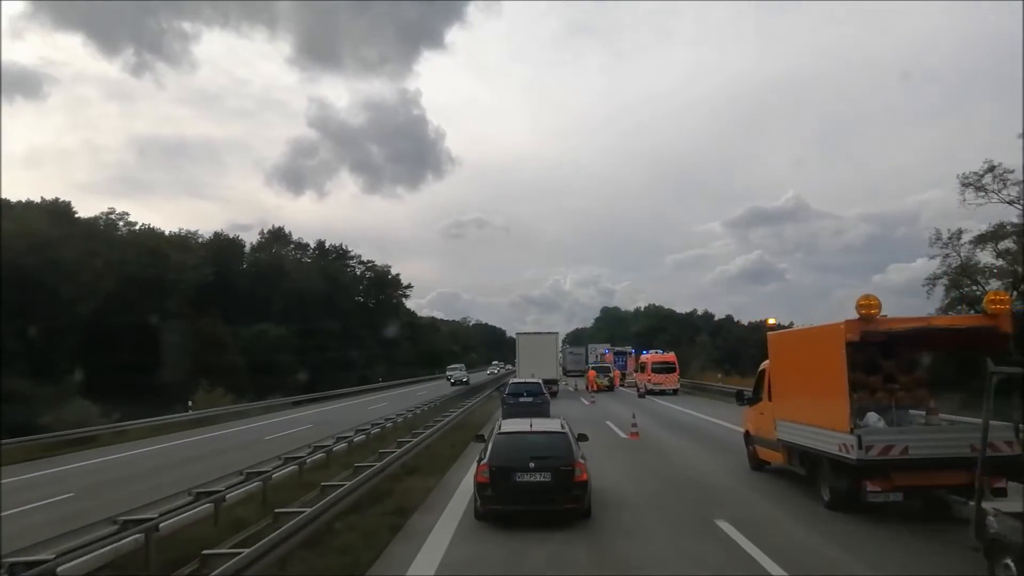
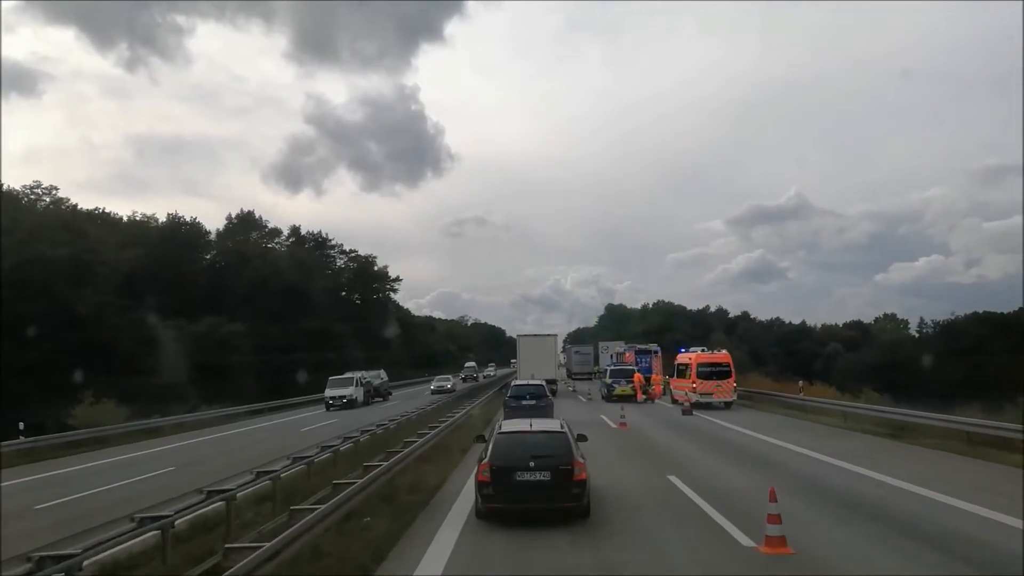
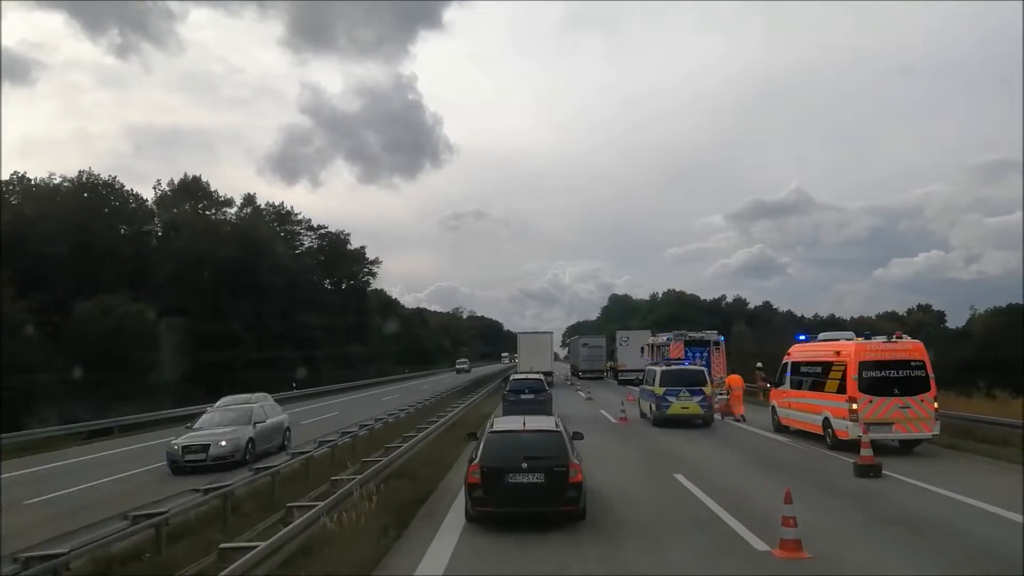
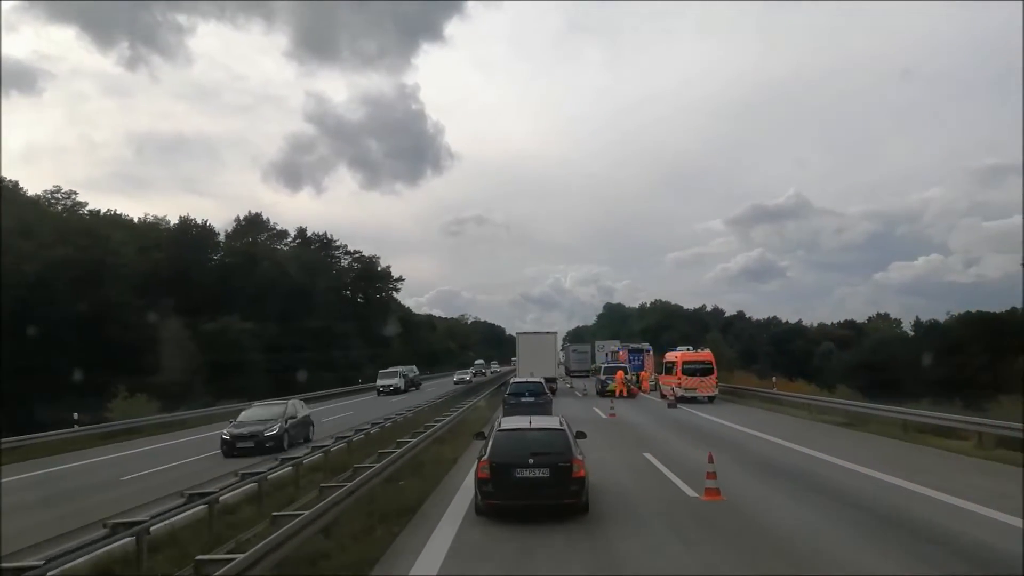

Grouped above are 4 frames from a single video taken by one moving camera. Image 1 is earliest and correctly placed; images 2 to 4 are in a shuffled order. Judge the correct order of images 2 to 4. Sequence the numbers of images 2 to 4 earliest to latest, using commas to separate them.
4, 2, 3
